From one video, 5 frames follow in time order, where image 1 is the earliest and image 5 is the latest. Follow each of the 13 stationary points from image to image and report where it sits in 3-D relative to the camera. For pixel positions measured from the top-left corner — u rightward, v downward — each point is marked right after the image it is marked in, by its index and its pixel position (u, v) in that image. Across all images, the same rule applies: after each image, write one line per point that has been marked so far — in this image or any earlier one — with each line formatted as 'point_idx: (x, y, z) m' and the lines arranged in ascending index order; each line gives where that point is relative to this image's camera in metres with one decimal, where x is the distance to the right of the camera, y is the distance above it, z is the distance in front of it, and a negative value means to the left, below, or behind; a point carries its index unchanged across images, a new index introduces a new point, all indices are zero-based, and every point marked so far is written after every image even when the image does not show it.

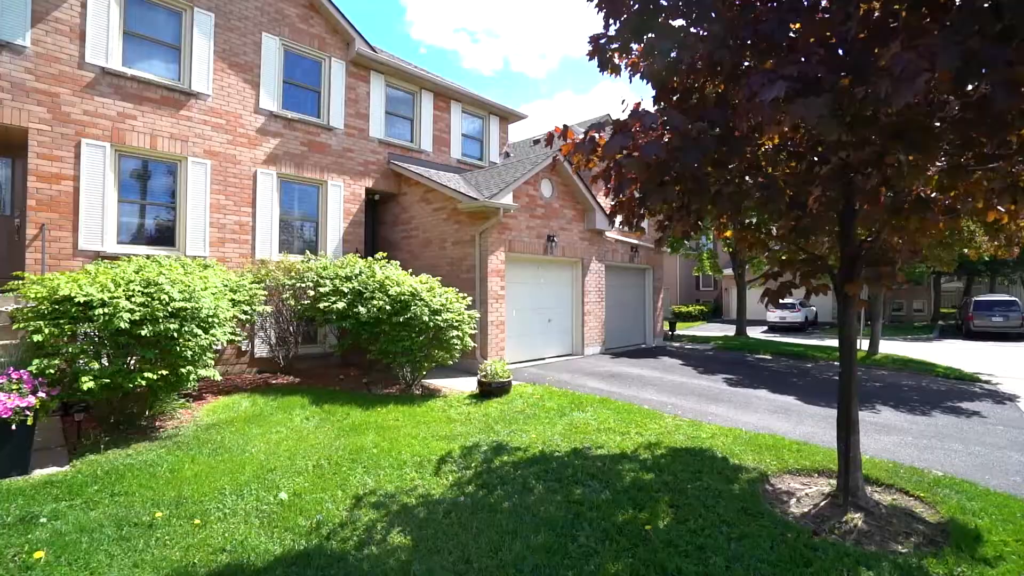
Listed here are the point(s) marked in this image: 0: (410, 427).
0: (-1.2, -1.7, +5.8) m
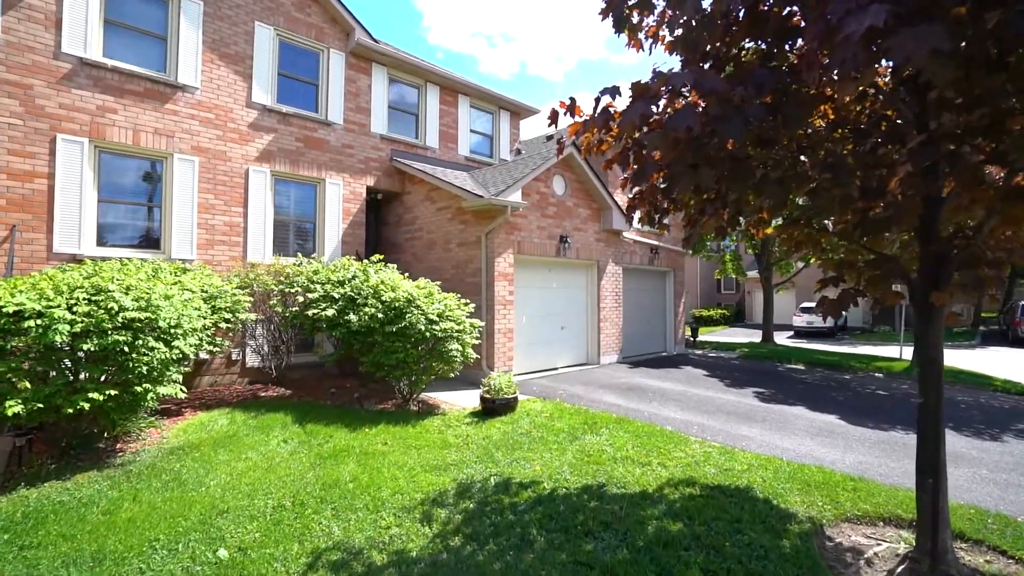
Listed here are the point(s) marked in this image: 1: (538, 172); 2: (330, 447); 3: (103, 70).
0: (-1.2, -1.8, +5.1) m
1: (+0.5, +2.4, +9.7) m
2: (-2.0, -1.8, +5.2) m
3: (-6.5, +3.5, +7.6) m
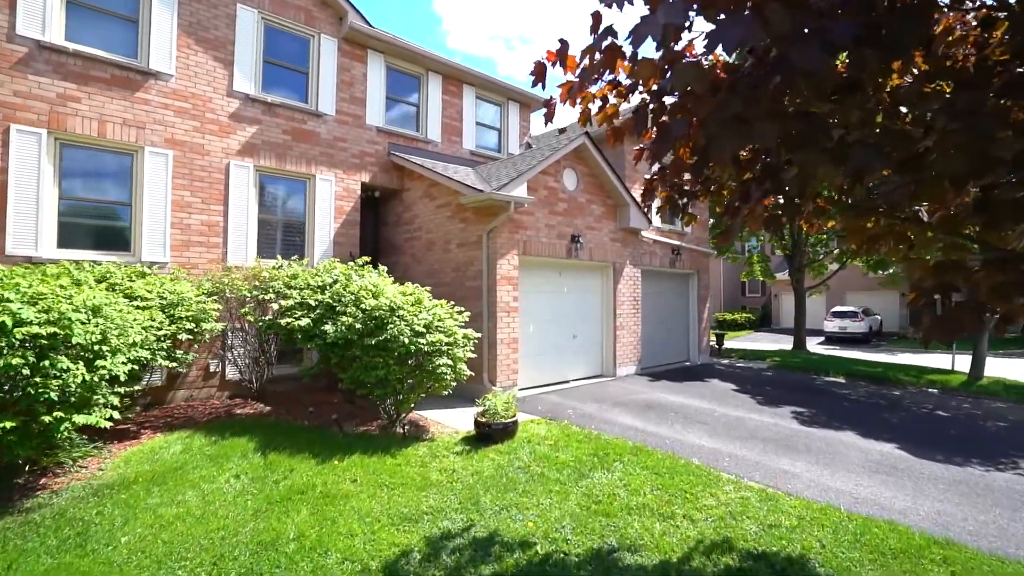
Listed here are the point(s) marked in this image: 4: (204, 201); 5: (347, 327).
0: (-1.3, -1.9, +4.2) m
1: (+0.6, +2.3, +8.7) m
2: (-2.1, -1.8, +4.4) m
3: (-6.5, +3.4, +6.9) m
4: (-5.2, +1.5, +8.1) m
5: (-2.1, -0.5, +5.9) m
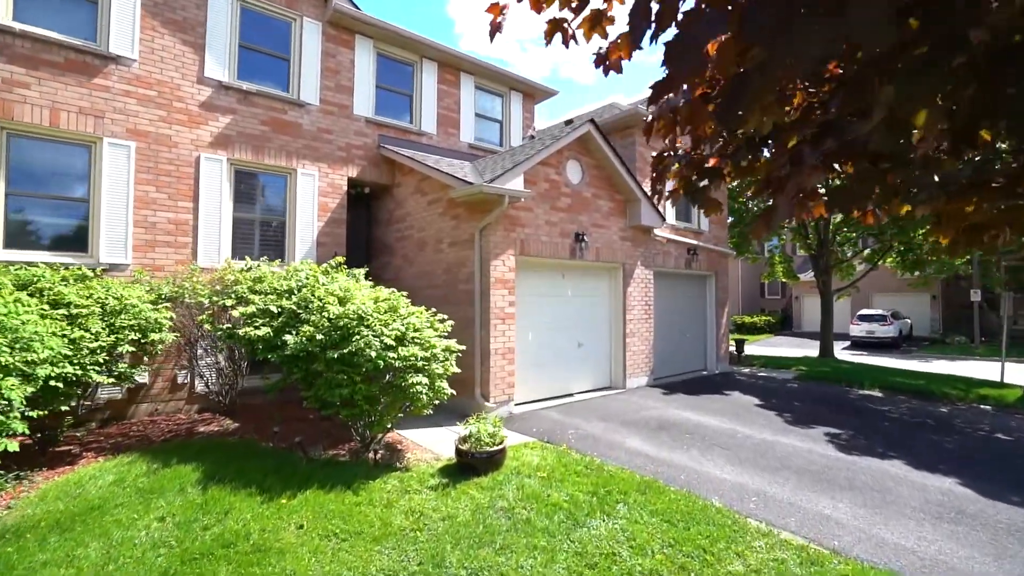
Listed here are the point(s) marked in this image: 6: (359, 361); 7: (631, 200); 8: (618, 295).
0: (-1.5, -1.9, +3.4) m
1: (+0.6, +2.2, +7.9) m
2: (-2.3, -1.9, +3.6) m
3: (-6.6, +3.3, +6.3) m
4: (-5.3, +1.4, +7.4) m
5: (-2.2, -0.5, +5.2) m
6: (-1.6, -0.8, +5.0) m
7: (+2.4, +1.7, +9.4) m
8: (+2.1, -0.1, +9.3) m
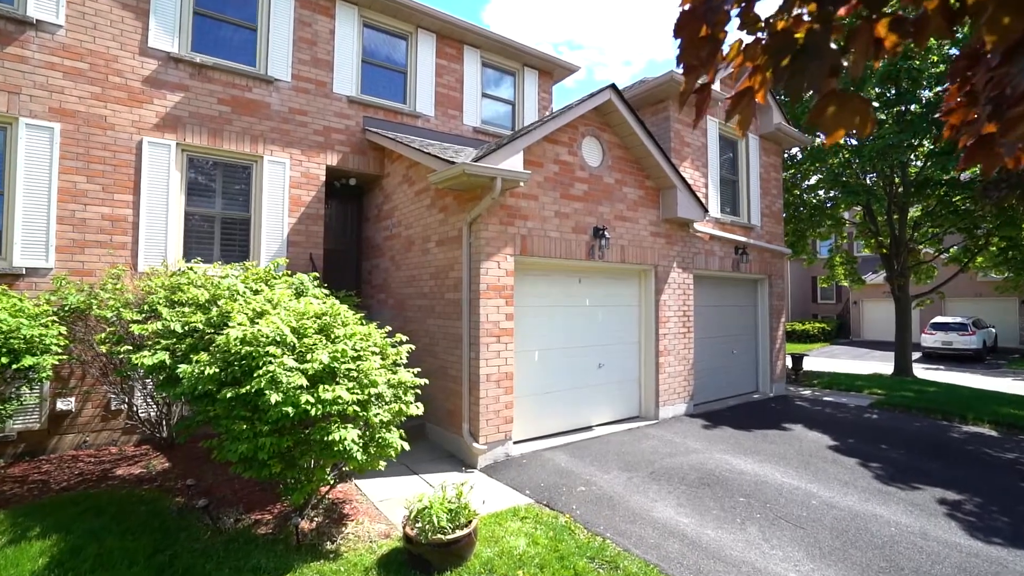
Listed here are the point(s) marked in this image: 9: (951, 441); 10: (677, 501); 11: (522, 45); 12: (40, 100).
0: (-1.8, -2.0, +2.0) m
1: (+0.6, +2.1, +6.3) m
2: (-2.6, -2.0, +2.2) m
3: (-6.7, +3.2, +5.3) m
4: (-5.3, +1.3, +6.2) m
5: (-2.4, -0.6, +3.8) m
6: (-1.8, -0.9, +3.5) m
7: (+2.5, +1.6, +7.7) m
8: (+2.2, -0.3, +7.6) m
9: (+6.4, -2.3, +7.0) m
10: (+1.7, -2.1, +4.8) m
11: (+0.2, +4.9, +9.5) m
12: (-5.8, +2.3, +5.9) m
